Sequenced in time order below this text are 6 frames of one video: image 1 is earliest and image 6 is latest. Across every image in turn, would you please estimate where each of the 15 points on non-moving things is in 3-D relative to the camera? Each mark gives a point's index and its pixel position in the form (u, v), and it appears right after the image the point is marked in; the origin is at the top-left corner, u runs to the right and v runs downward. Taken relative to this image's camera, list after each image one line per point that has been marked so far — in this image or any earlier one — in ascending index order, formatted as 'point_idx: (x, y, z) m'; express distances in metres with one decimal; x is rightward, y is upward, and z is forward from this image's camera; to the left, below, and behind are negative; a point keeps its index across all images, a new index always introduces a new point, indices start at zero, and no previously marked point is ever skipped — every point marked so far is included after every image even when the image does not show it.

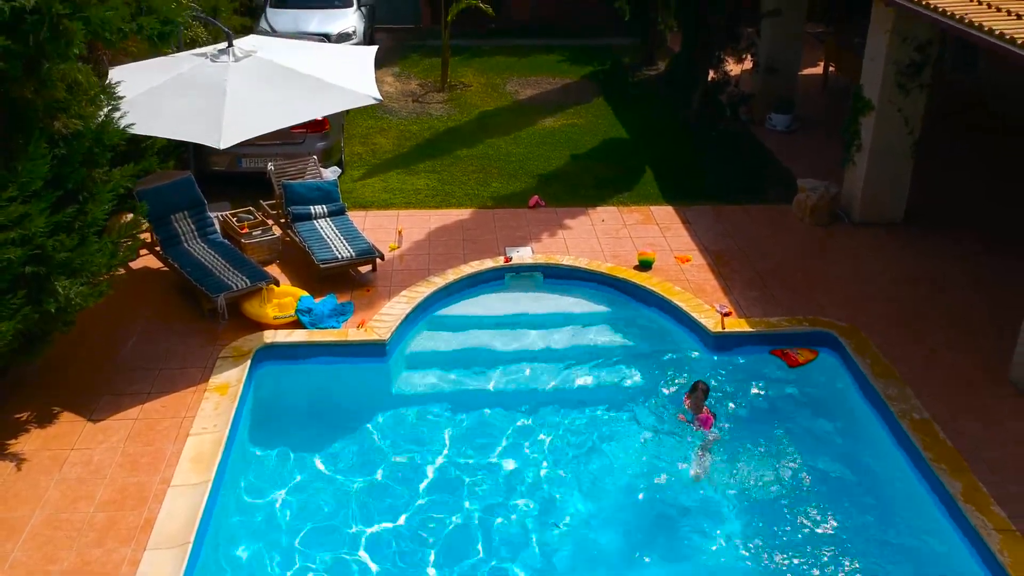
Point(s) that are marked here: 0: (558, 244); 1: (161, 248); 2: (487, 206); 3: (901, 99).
0: (+0.5, +0.5, +10.3) m
1: (-3.2, +0.4, +9.3) m
2: (-0.3, +0.9, +11.3) m
3: (+3.9, +1.9, +10.1) m
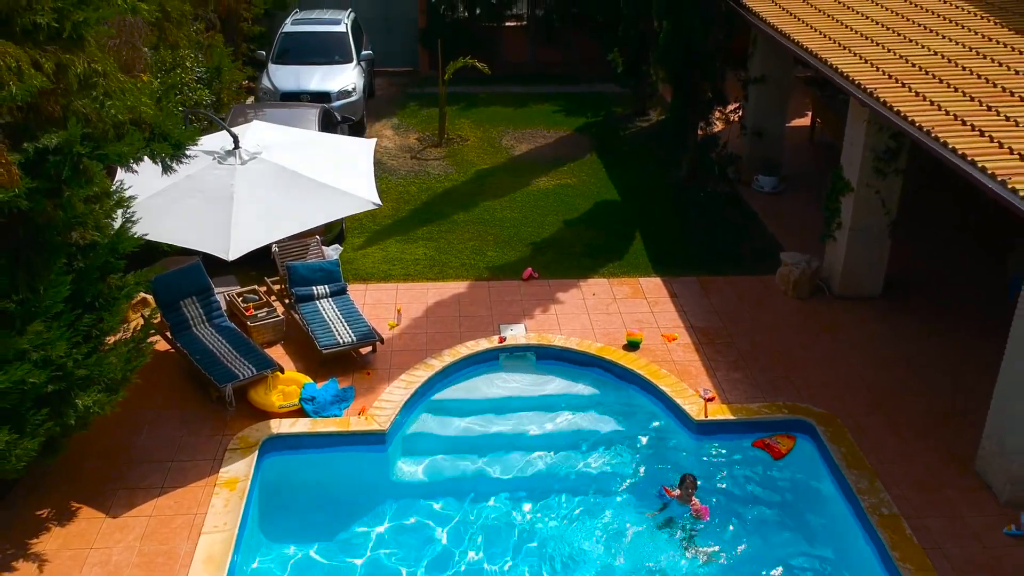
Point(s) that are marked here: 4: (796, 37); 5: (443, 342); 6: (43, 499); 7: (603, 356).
0: (+0.4, -0.3, +10.7) m
1: (-3.3, -0.4, +9.7) m
2: (-0.3, +0.1, +11.8) m
3: (+3.9, +1.1, +10.6) m
4: (+3.2, +2.8, +11.1) m
5: (-0.7, -0.6, +10.3) m
6: (-3.7, -1.7, +7.9) m
7: (+0.9, -0.7, +9.9) m
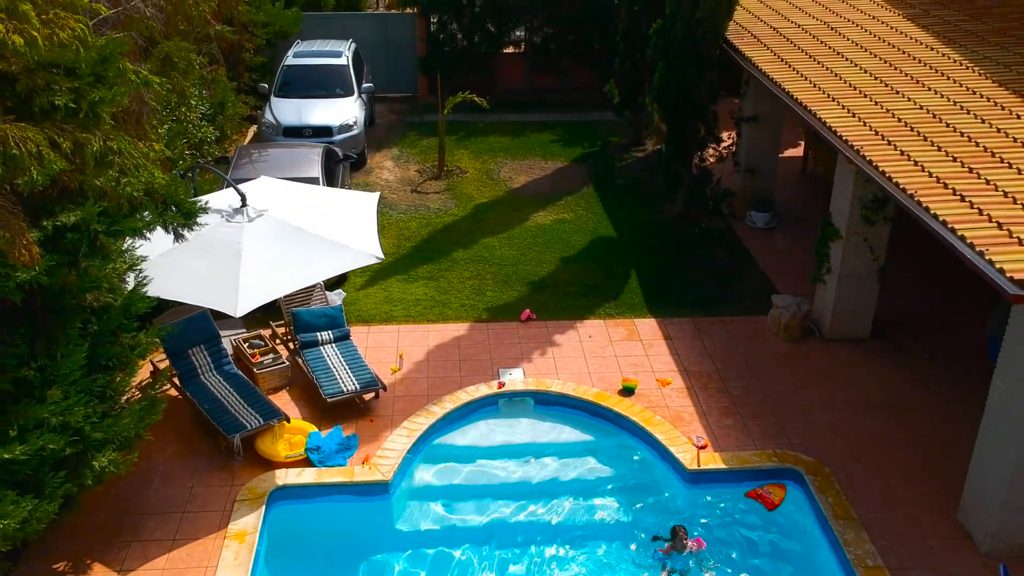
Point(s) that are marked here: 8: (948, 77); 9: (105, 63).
0: (+0.4, -0.8, +11.0) m
1: (-3.3, -0.9, +10.0) m
2: (-0.4, -0.4, +12.1) m
3: (+3.9, +0.6, +10.9) m
4: (+3.2, +2.3, +11.4) m
5: (-0.7, -1.1, +10.6) m
6: (-3.7, -2.2, +8.2) m
7: (+0.9, -1.2, +10.2) m
8: (+4.9, +2.4, +11.2) m
9: (-3.1, +1.7, +7.6) m
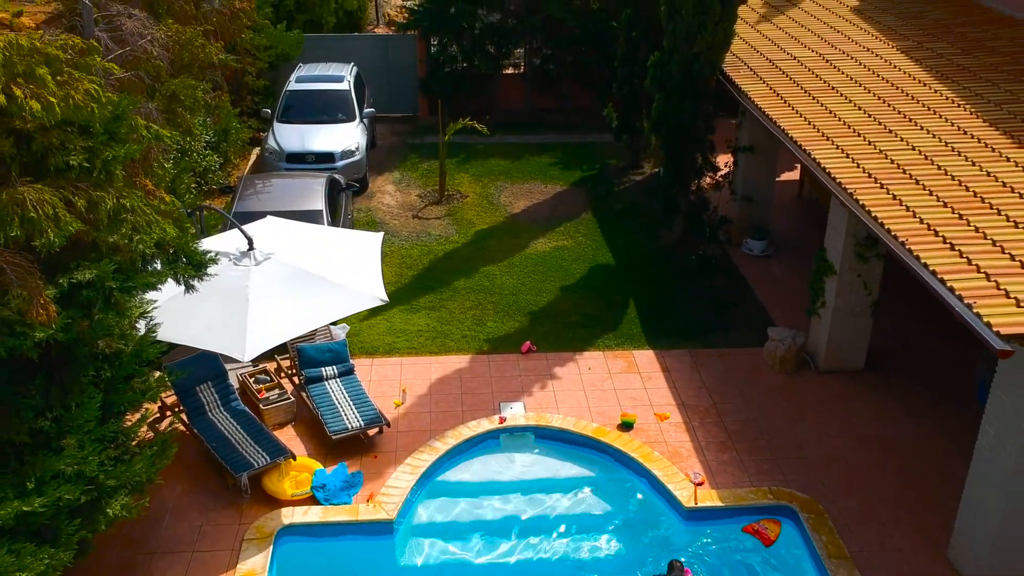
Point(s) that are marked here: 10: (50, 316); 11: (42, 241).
0: (+0.4, -1.2, +11.3) m
1: (-3.3, -1.3, +10.2) m
2: (-0.4, -0.8, +12.3) m
3: (+3.9, +0.2, +11.1) m
4: (+3.2, +1.9, +11.7) m
5: (-0.7, -1.5, +10.8) m
6: (-3.7, -2.6, +8.4) m
7: (+0.9, -1.6, +10.4) m
8: (+4.9, +2.0, +11.4) m
9: (-3.1, +1.3, +7.8) m
10: (-3.2, -0.2, +7.0) m
11: (-3.3, +0.3, +6.9) m
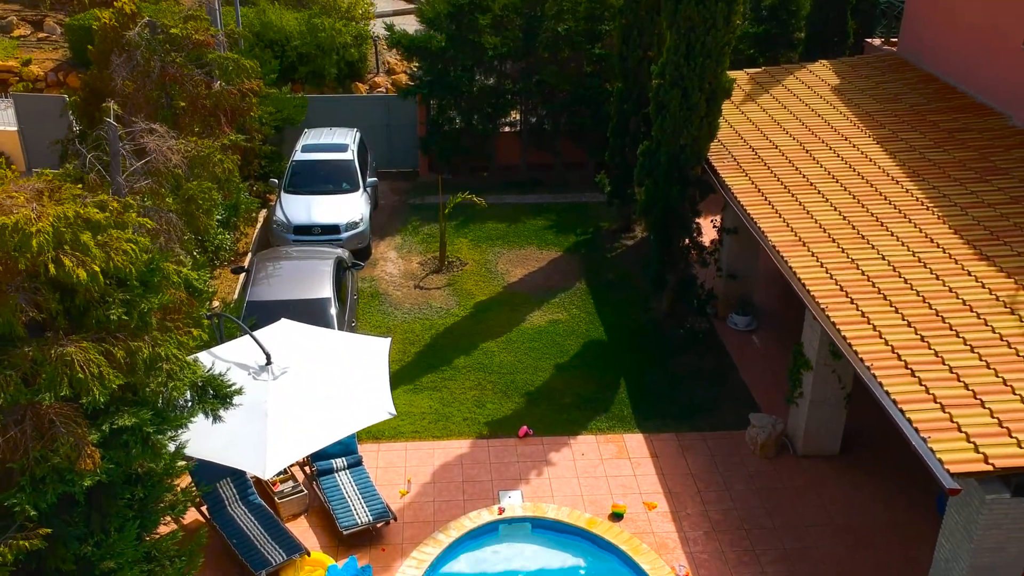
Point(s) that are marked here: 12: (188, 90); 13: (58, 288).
0: (+0.4, -2.4, +12.1) m
1: (-3.3, -2.5, +11.0) m
2: (-0.4, -1.9, +13.1) m
3: (+3.8, -0.9, +11.9) m
4: (+3.1, +0.8, +12.5) m
5: (-0.7, -2.6, +11.6) m
6: (-3.7, -3.7, +9.2) m
7: (+0.9, -2.7, +11.2) m
8: (+4.9, +0.8, +12.2) m
9: (-3.1, +0.1, +8.6) m
10: (-3.2, -1.4, +7.8) m
11: (-3.3, -0.8, +7.7) m
12: (-5.3, +3.2, +16.2) m
13: (-3.6, 0.0, +8.0) m
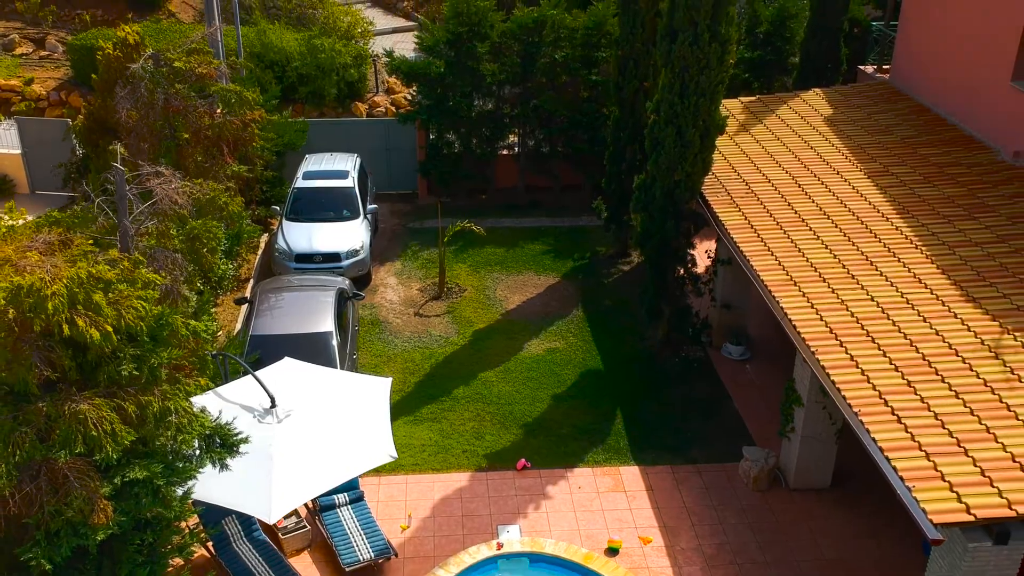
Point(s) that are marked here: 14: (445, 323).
0: (+0.4, -2.9, +12.3) m
1: (-3.3, -3.0, +11.3) m
2: (-0.4, -2.4, +13.4) m
3: (+3.8, -1.4, +12.2) m
4: (+3.1, +0.3, +12.7) m
5: (-0.7, -3.1, +11.9) m
6: (-3.7, -4.2, +9.5) m
7: (+0.9, -3.2, +11.5) m
8: (+4.8, +0.4, +12.5) m
9: (-3.1, -0.3, +8.8) m
10: (-3.3, -1.8, +8.0) m
11: (-3.3, -1.3, +8.0) m
12: (-5.3, +2.7, +16.5) m
13: (-3.7, -0.5, +8.3) m
14: (-1.2, -0.6, +17.0) m
